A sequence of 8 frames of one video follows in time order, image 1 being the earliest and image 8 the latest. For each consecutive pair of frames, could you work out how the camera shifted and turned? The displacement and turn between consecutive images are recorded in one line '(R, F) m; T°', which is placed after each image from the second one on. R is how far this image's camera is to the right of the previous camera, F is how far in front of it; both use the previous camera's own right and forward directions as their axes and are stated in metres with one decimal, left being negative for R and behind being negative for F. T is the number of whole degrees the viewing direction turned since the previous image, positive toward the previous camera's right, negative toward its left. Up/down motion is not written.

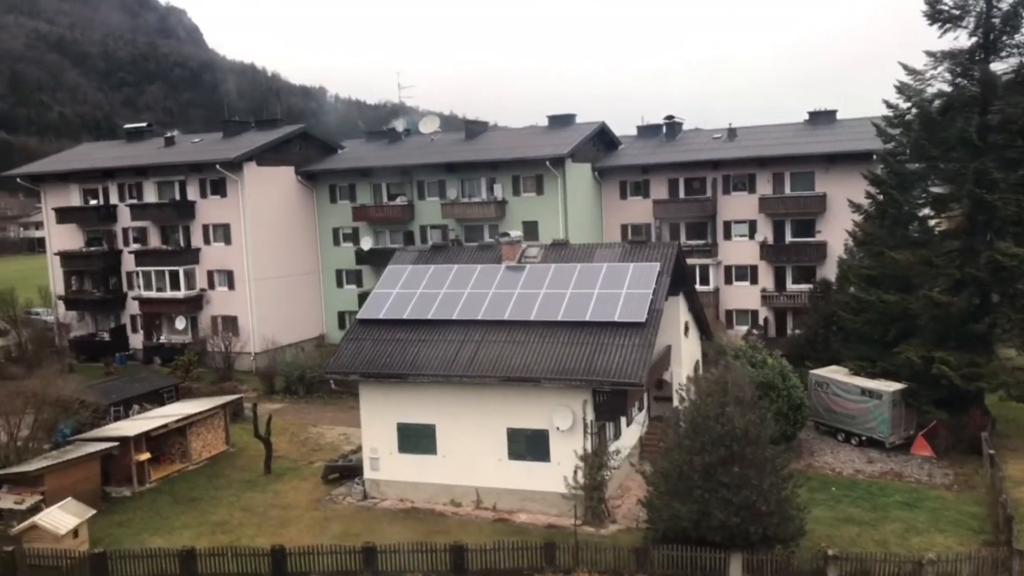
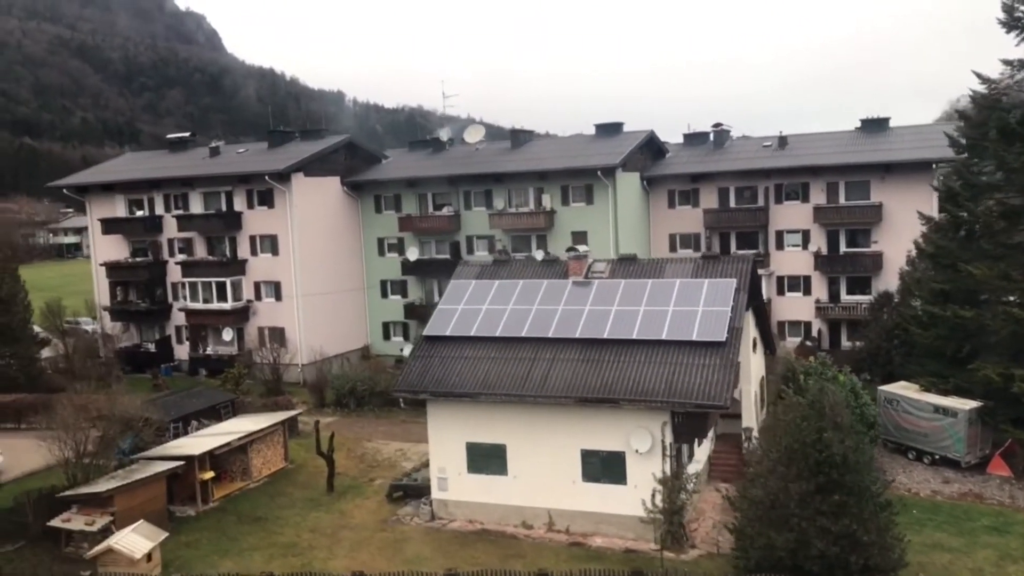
(-1.5, +0.5) m; -1°
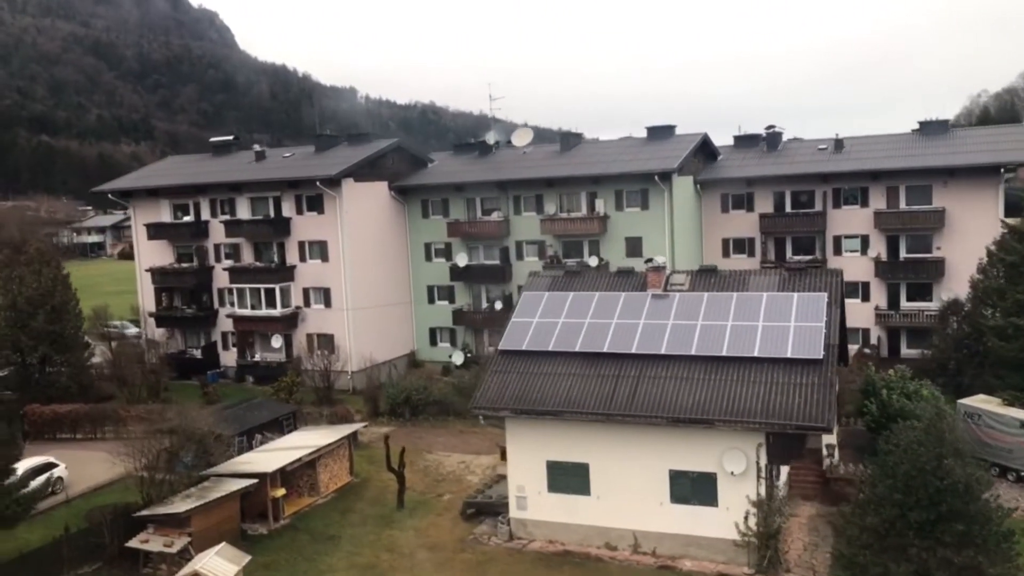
(-1.9, +0.6) m; -1°
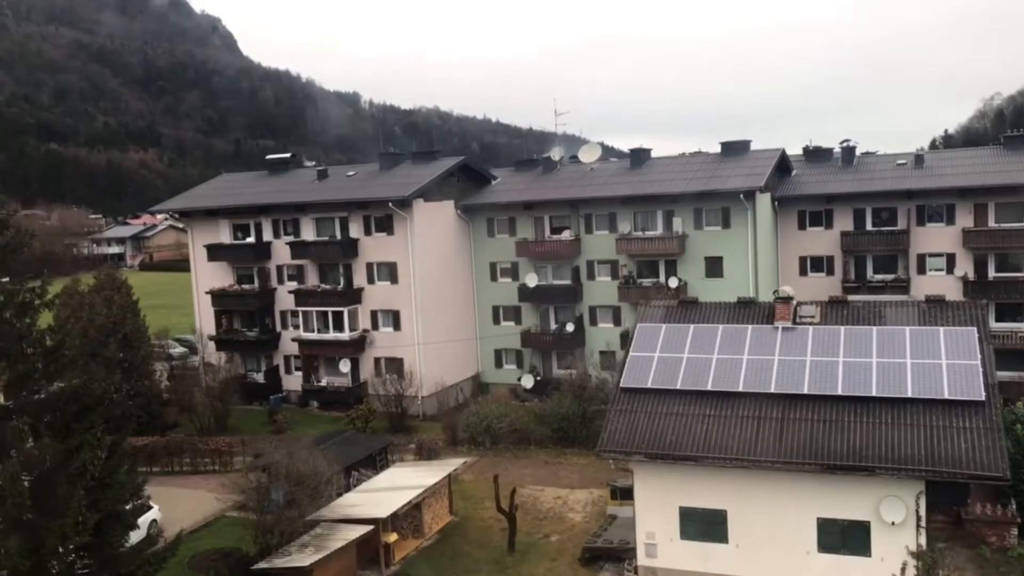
(-3.2, +1.1) m; 0°
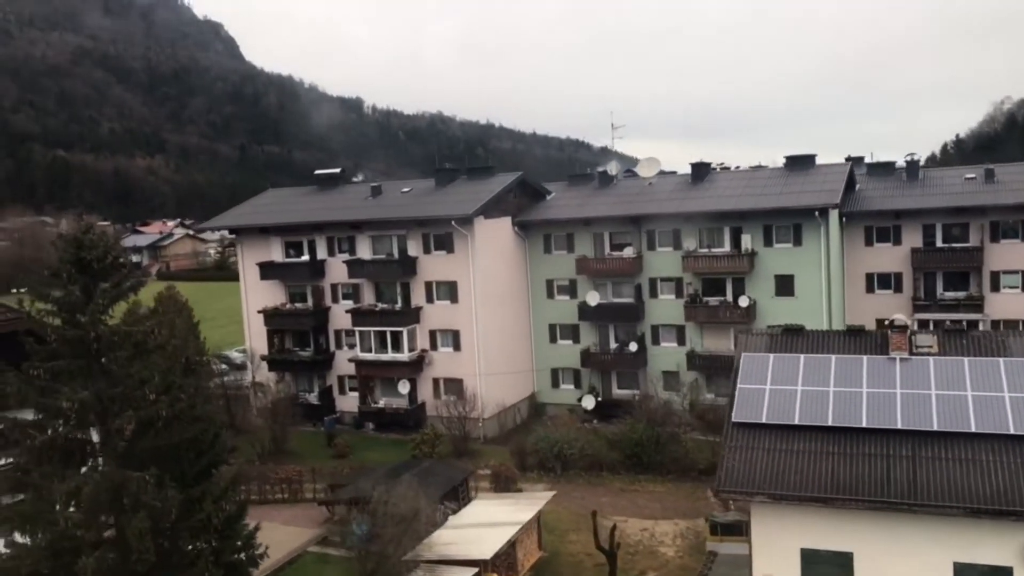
(-2.7, +0.9) m; 0°
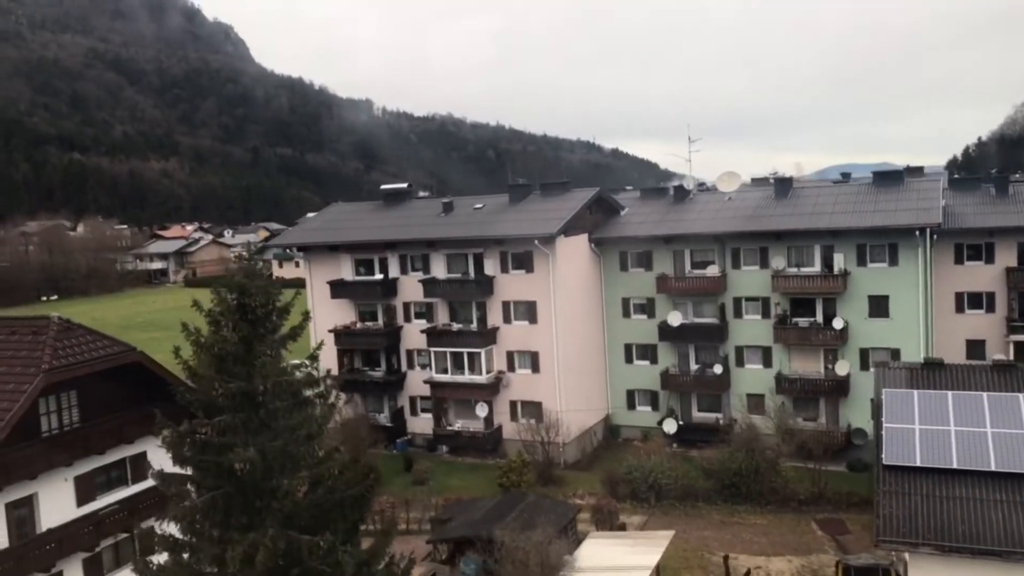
(-3.2, +1.1) m; -1°
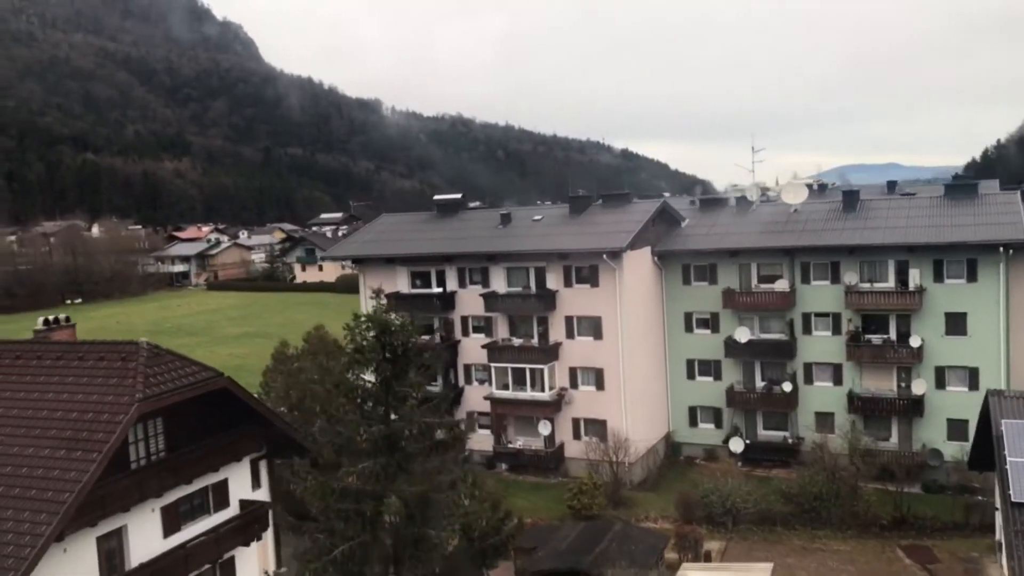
(-2.4, +0.8) m; -1°
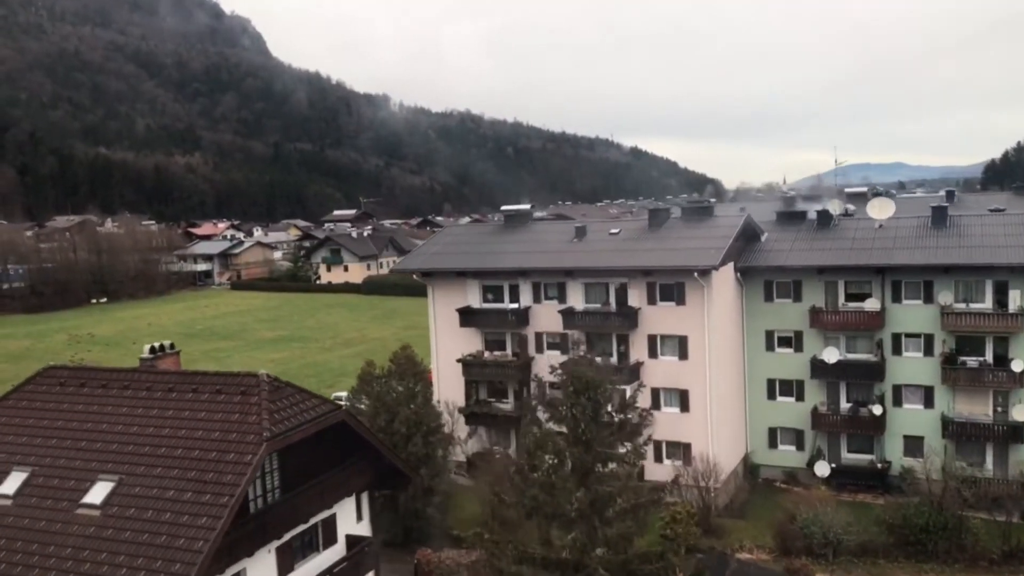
(-3.2, +1.1) m; 0°
